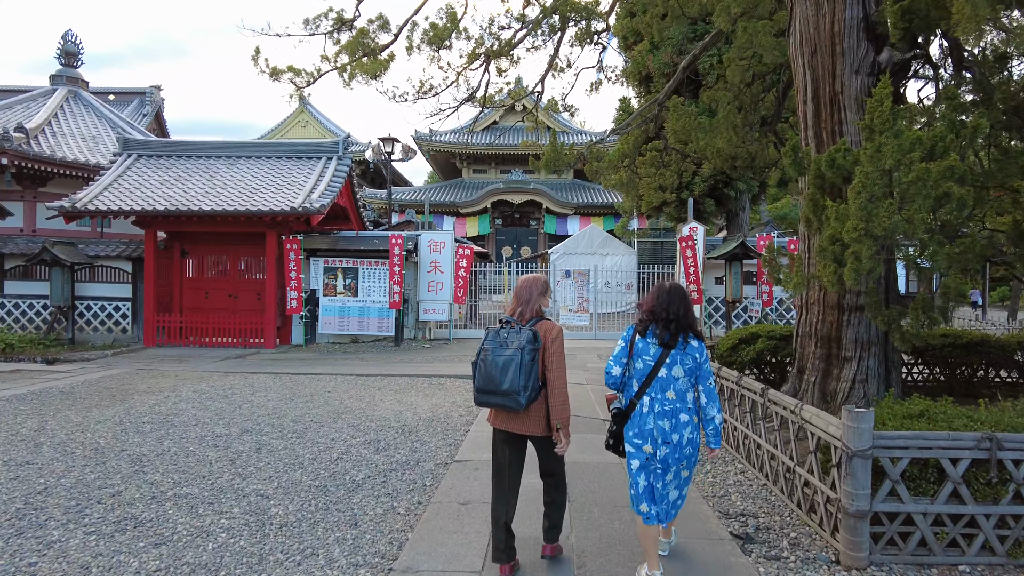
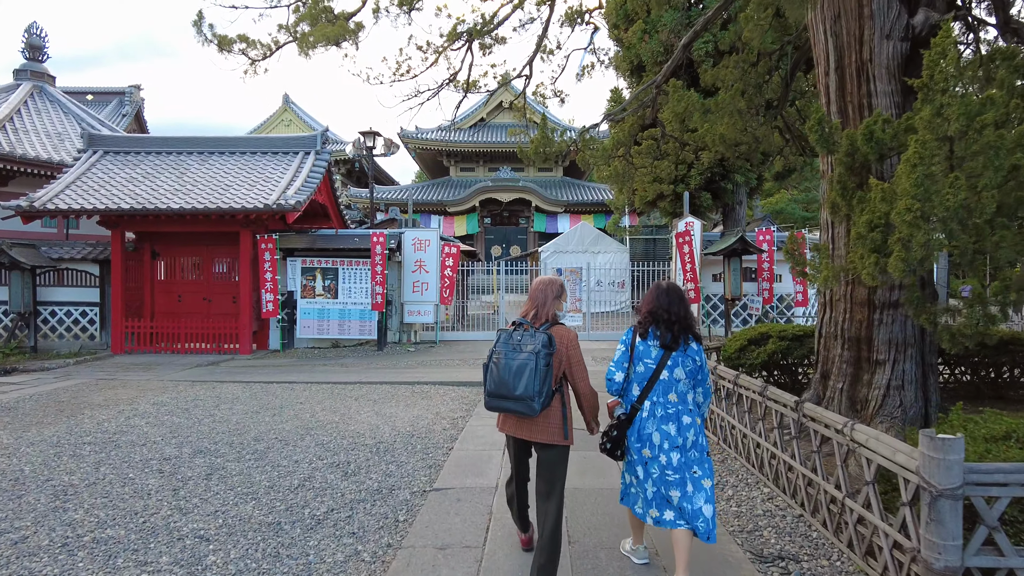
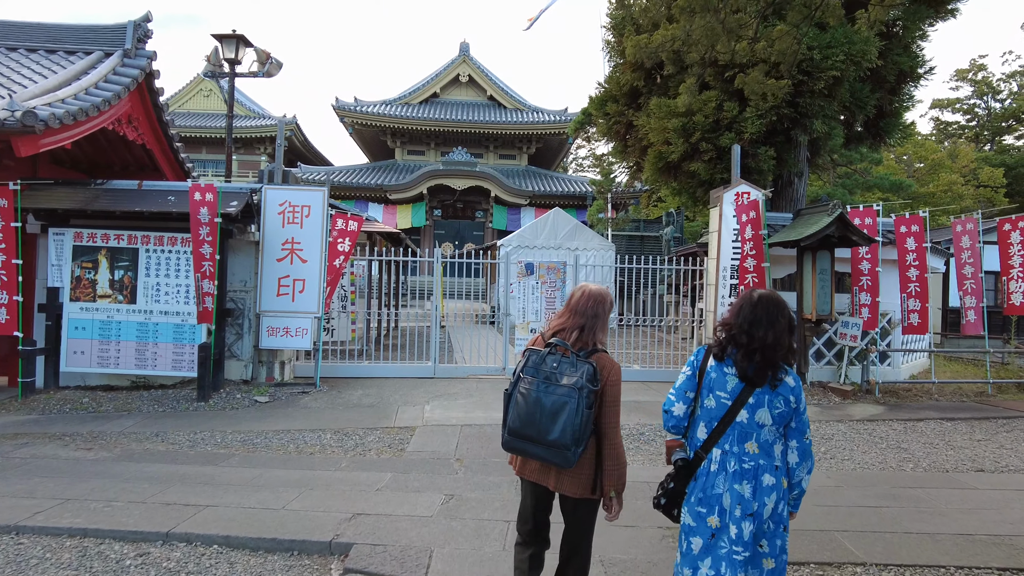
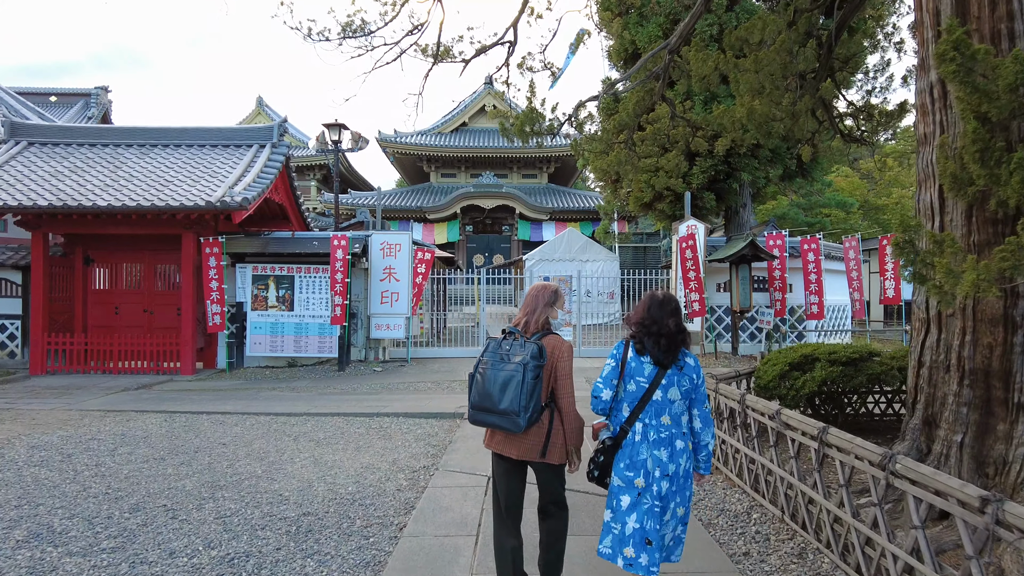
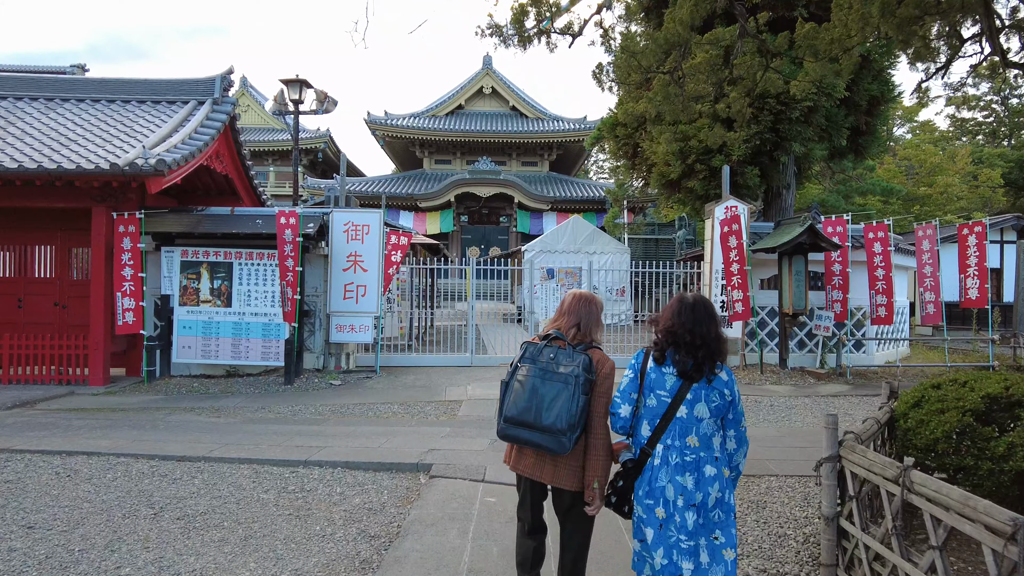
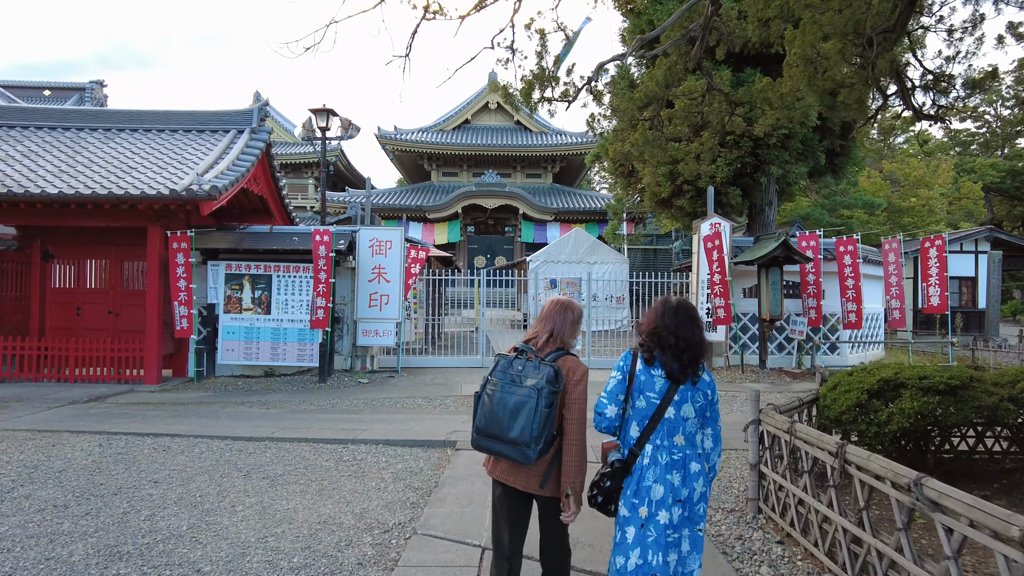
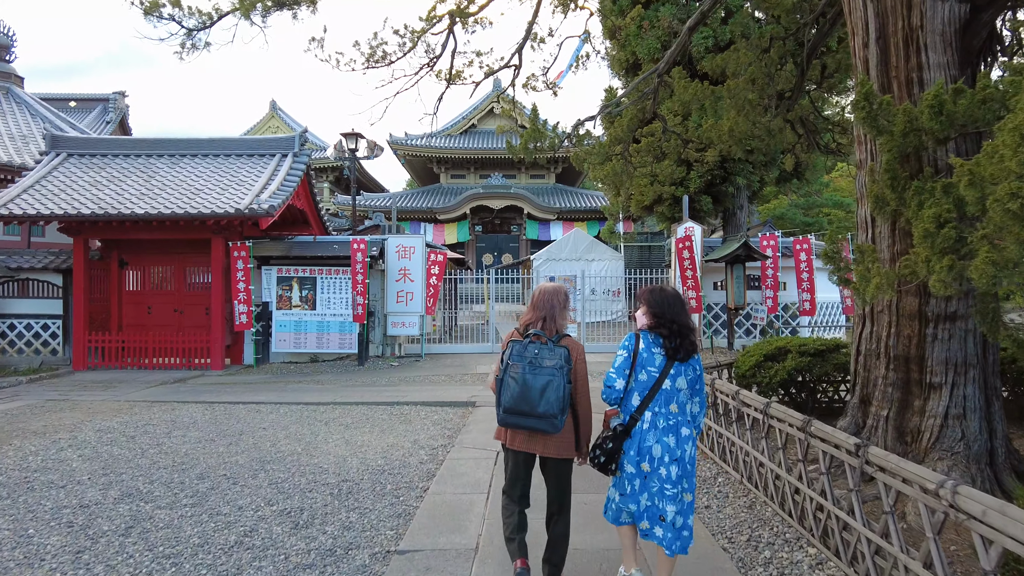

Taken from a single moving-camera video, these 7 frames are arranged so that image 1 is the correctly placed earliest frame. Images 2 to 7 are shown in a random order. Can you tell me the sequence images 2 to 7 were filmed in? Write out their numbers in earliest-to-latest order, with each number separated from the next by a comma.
2, 7, 4, 6, 5, 3
